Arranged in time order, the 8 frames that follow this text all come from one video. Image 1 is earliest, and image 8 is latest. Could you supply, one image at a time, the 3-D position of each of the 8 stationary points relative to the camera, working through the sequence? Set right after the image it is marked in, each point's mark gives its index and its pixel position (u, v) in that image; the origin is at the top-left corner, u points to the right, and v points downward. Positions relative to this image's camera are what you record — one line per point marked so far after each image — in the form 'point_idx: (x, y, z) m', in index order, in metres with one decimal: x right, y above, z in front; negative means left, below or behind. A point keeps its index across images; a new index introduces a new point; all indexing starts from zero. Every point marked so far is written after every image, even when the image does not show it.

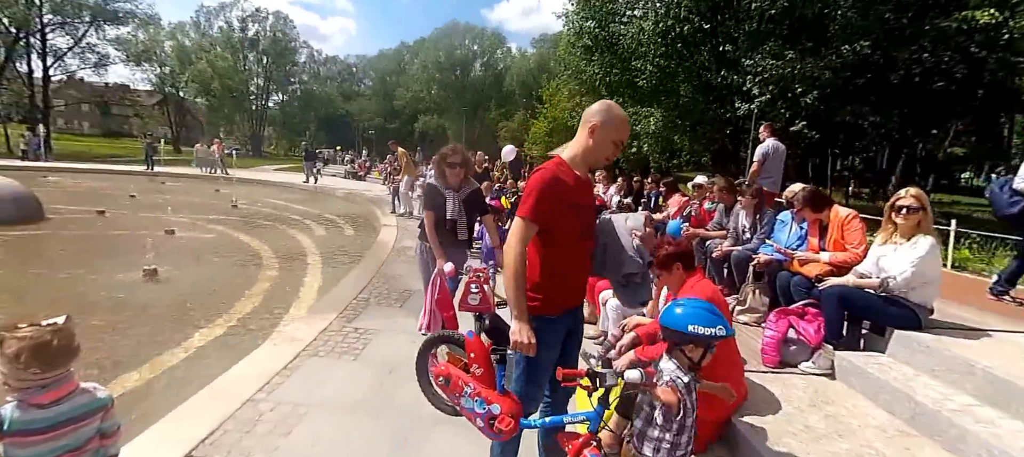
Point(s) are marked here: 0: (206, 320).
0: (-3.9, -1.1, +6.0) m
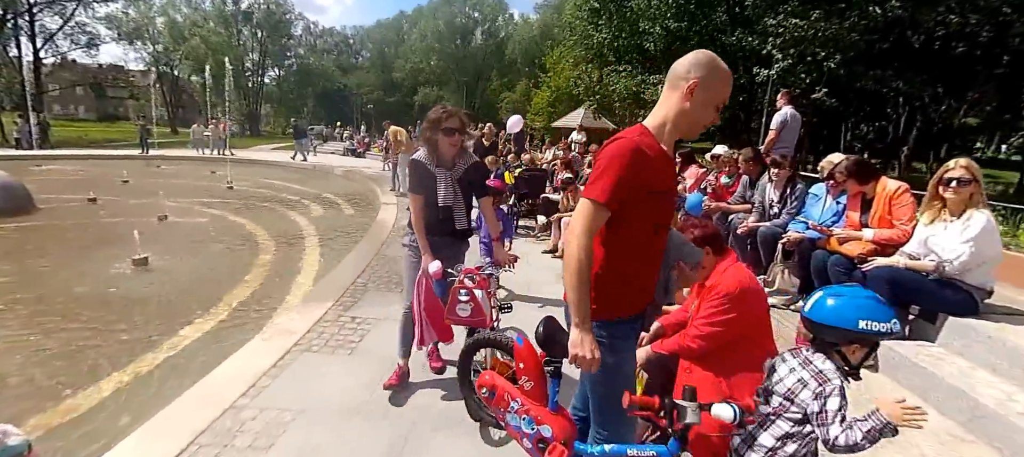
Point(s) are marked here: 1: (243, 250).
0: (-3.8, -1.0, +5.7) m
1: (-4.7, -0.4, +8.3) m
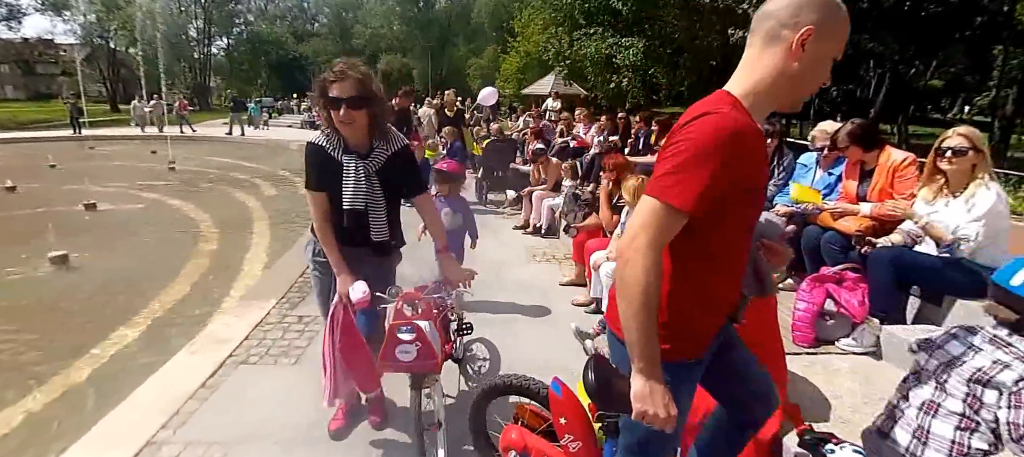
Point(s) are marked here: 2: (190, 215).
0: (-4.1, -0.9, +5.0) m
1: (-5.2, -0.2, +7.6) m
2: (-6.3, +0.3, +9.4) m
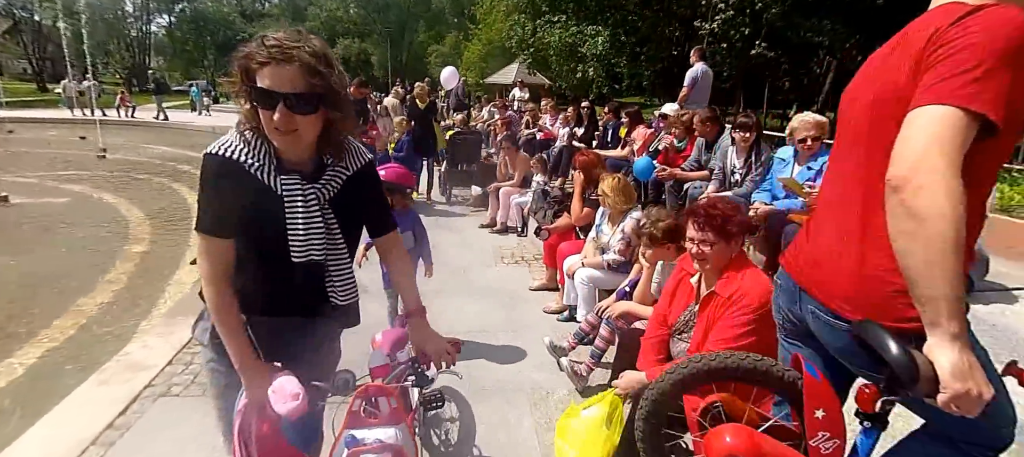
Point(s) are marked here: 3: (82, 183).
0: (-4.4, -0.9, +4.3) m
1: (-5.7, -0.2, +6.8) m
2: (-7.0, +0.4, +8.5) m
3: (-9.9, +1.1, +10.8) m
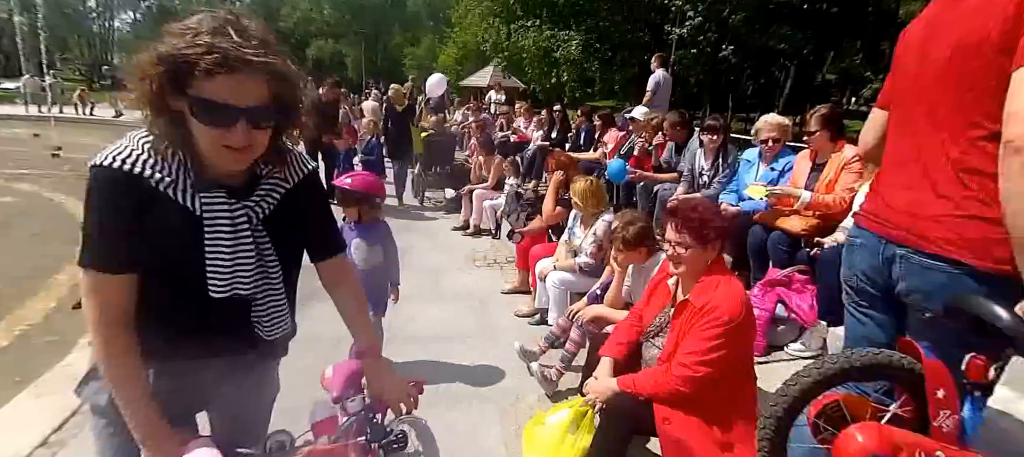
0: (-4.7, -0.9, +4.1) m
1: (-6.1, -0.2, +6.5) m
2: (-7.4, +0.3, +8.1) m
3: (-10.4, +1.0, +10.3) m
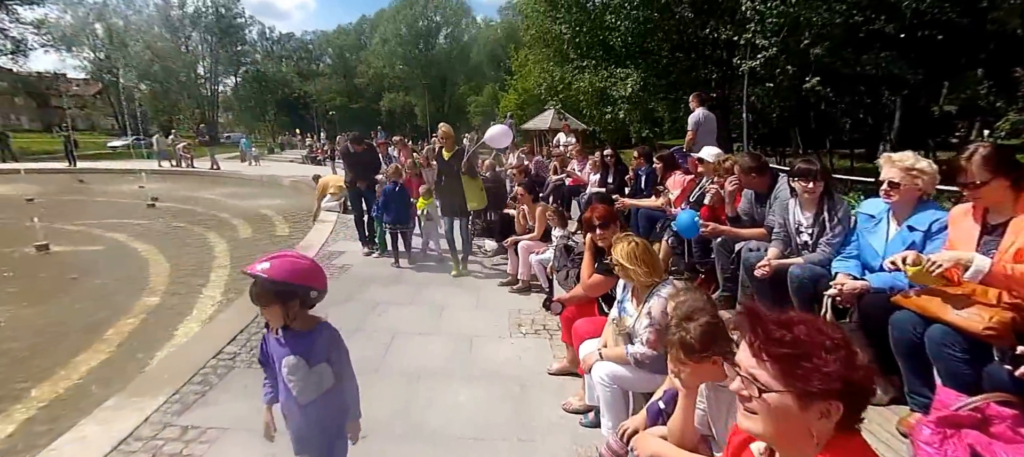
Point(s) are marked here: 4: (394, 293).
0: (-4.4, -1.5, +3.8) m
1: (-5.4, -1.0, +6.4) m
2: (-6.5, -0.6, +8.3) m
3: (-9.2, -0.1, +10.9) m
4: (-1.5, -0.8, +6.0) m
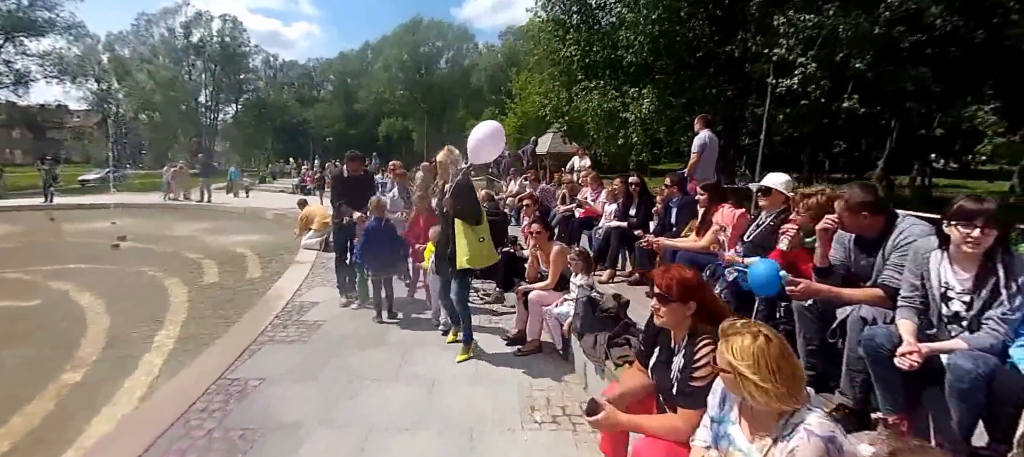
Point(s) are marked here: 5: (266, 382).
0: (-4.3, -1.9, +2.5) m
1: (-5.3, -1.6, +5.2) m
2: (-6.4, -1.3, +7.1) m
3: (-9.1, -1.0, +9.8) m
4: (-1.4, -1.3, +4.8) m
5: (-2.3, -1.4, +4.4) m
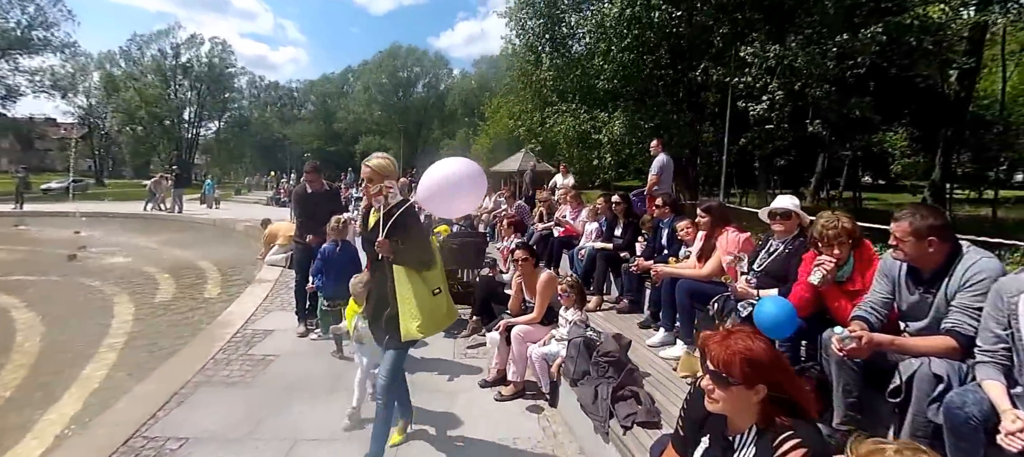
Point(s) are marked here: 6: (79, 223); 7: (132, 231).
0: (-4.3, -2.0, +1.6) m
1: (-5.5, -1.8, +4.2) m
2: (-6.7, -1.6, +6.1) m
3: (-9.4, -1.3, +8.7) m
4: (-1.6, -1.6, +4.0) m
5: (-2.5, -1.7, +3.6) m
6: (-17.4, -0.1, +18.8) m
7: (-13.7, -0.3, +17.0) m
